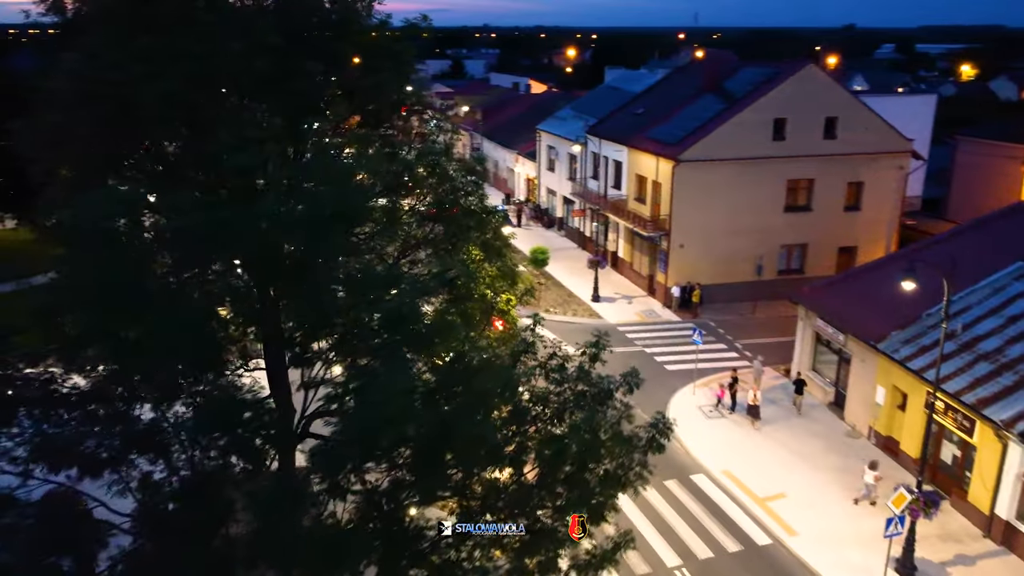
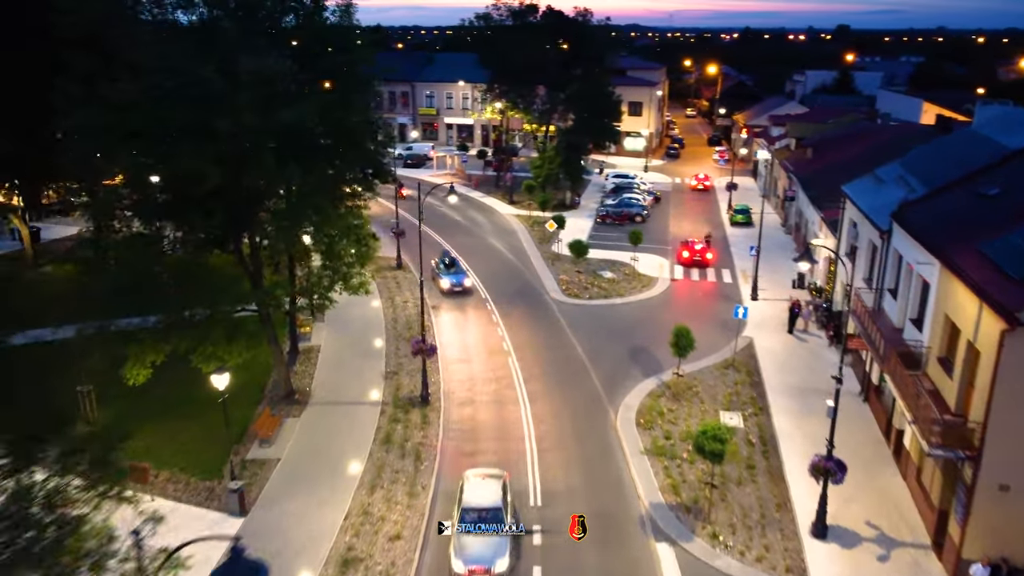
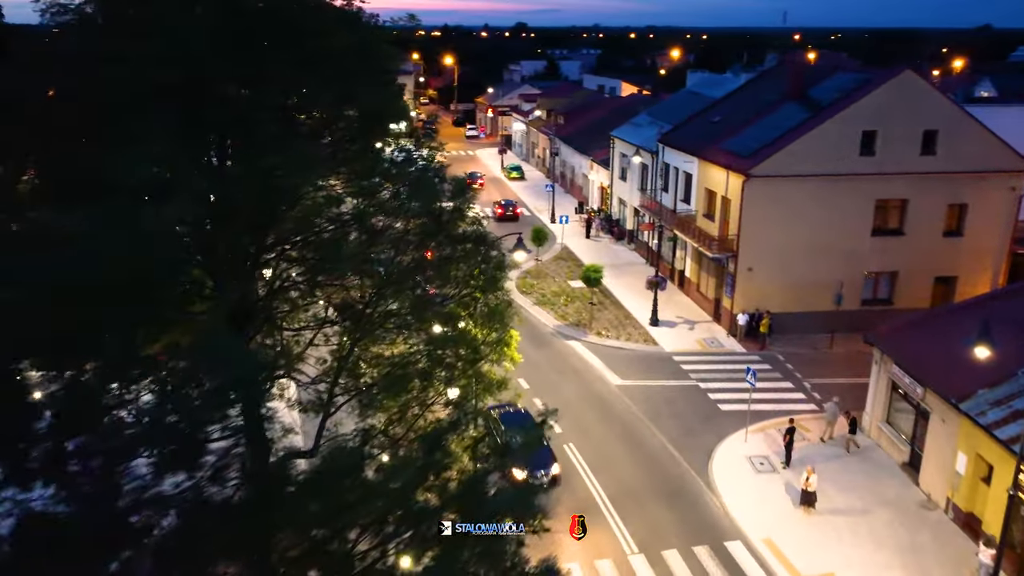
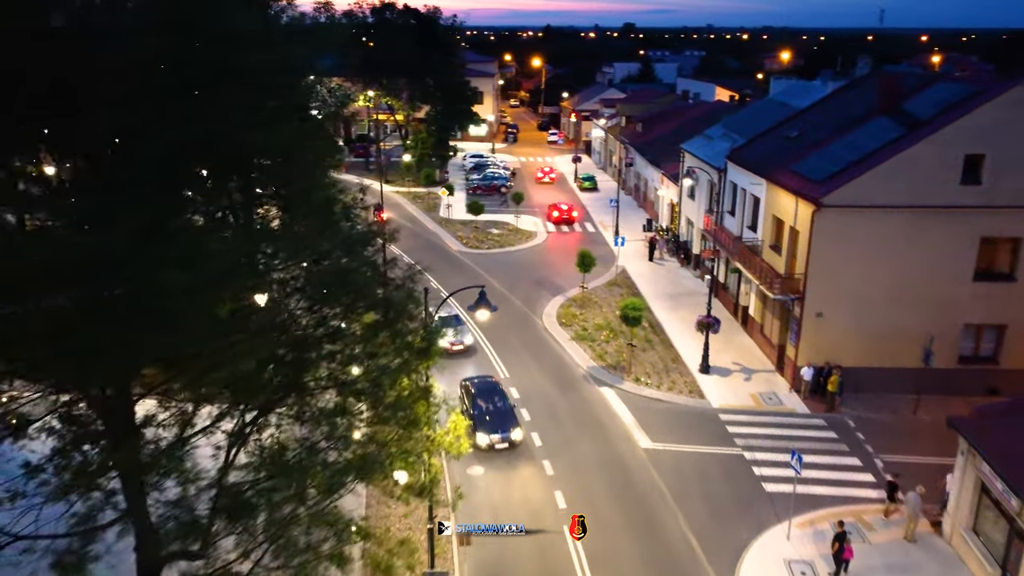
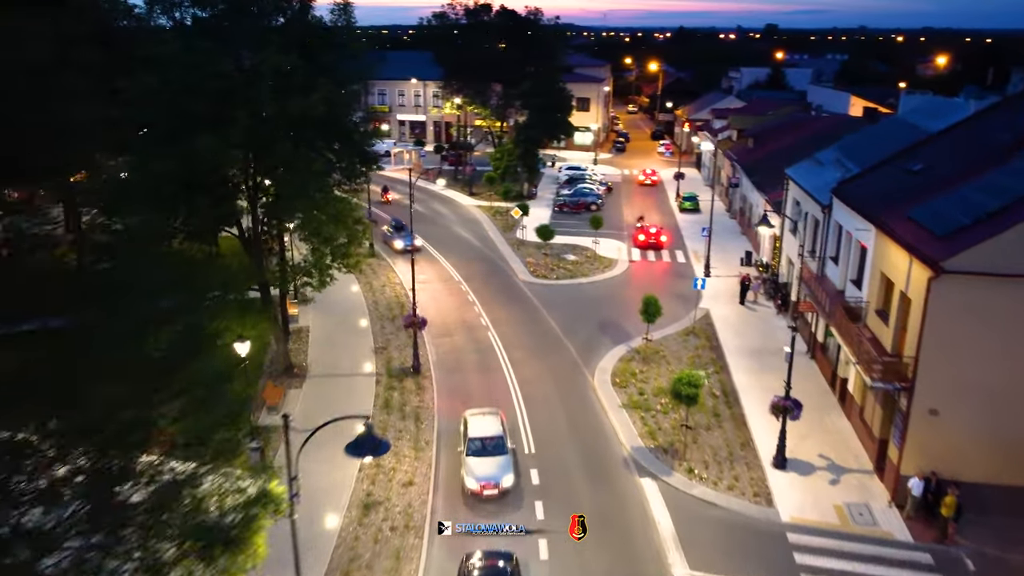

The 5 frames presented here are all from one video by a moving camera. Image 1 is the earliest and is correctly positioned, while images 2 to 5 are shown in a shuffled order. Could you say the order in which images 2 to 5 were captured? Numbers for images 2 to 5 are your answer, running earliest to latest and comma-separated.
3, 4, 5, 2
